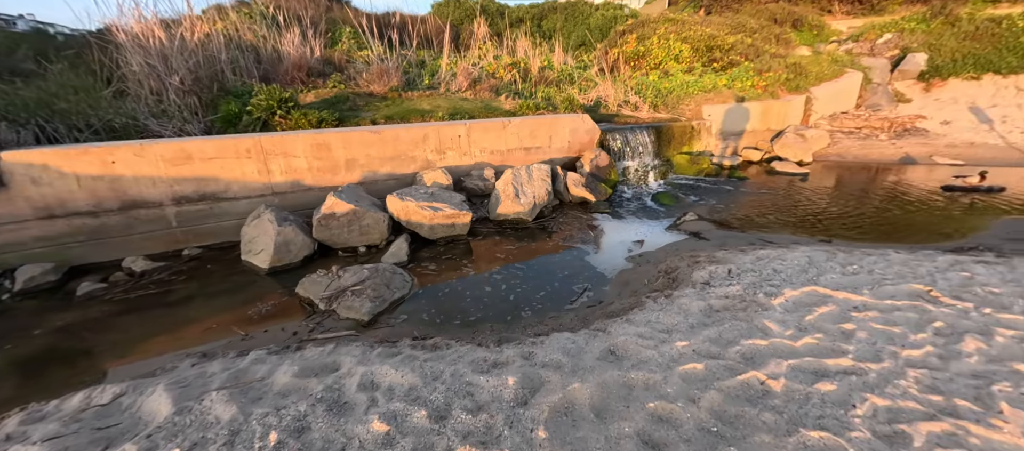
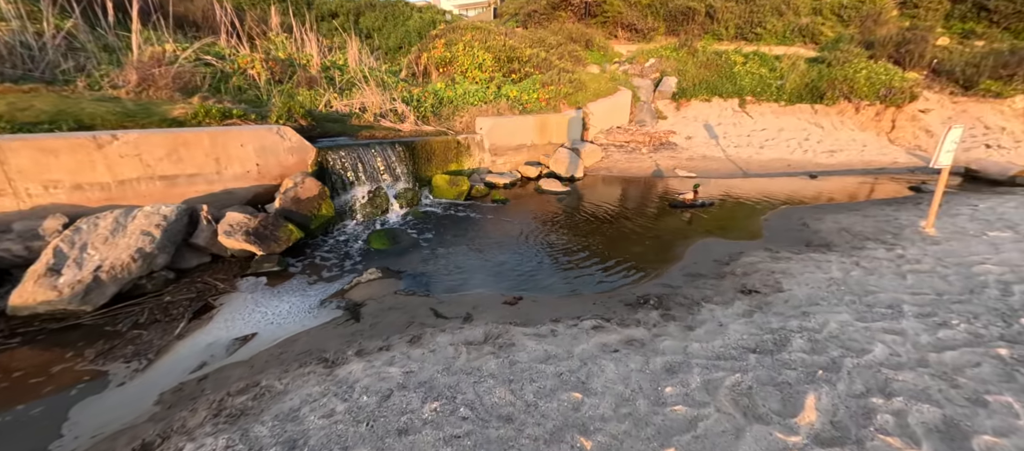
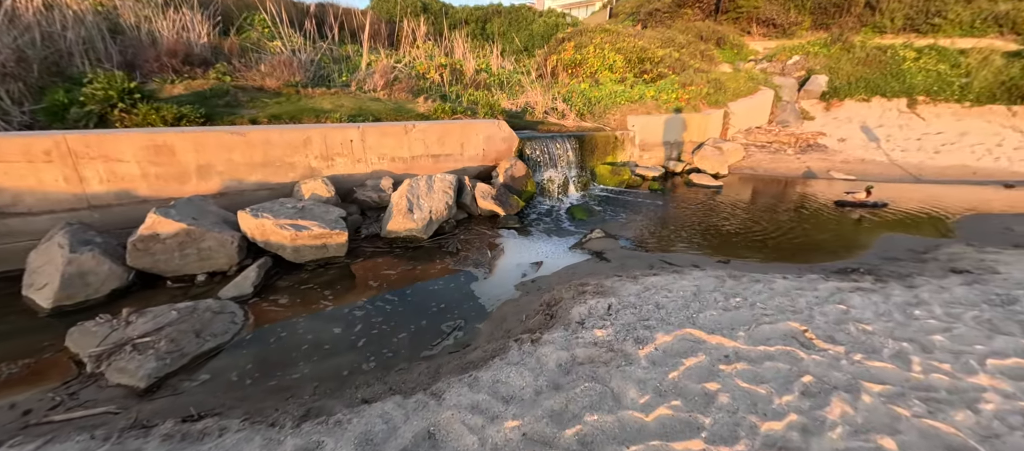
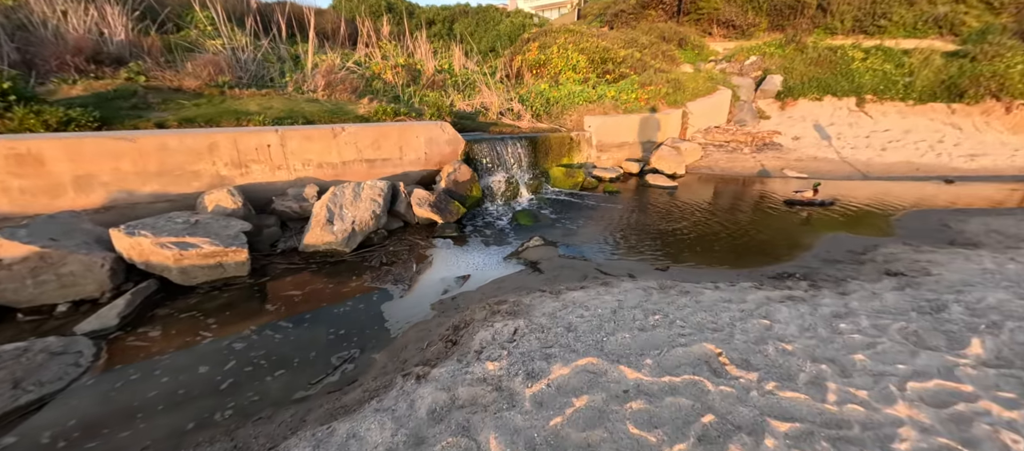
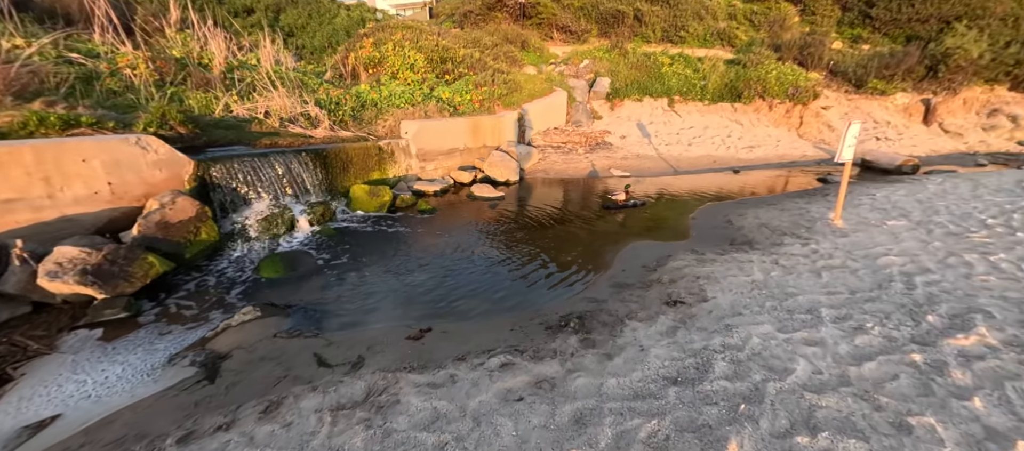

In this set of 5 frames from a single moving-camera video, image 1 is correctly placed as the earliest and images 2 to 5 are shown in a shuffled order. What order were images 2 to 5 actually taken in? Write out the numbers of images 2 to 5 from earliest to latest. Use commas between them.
3, 4, 2, 5
